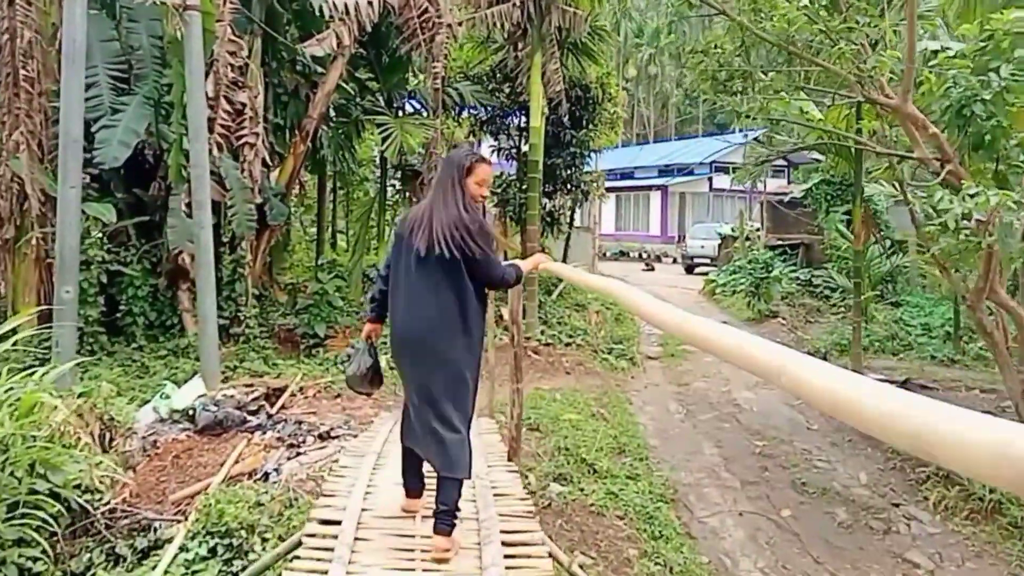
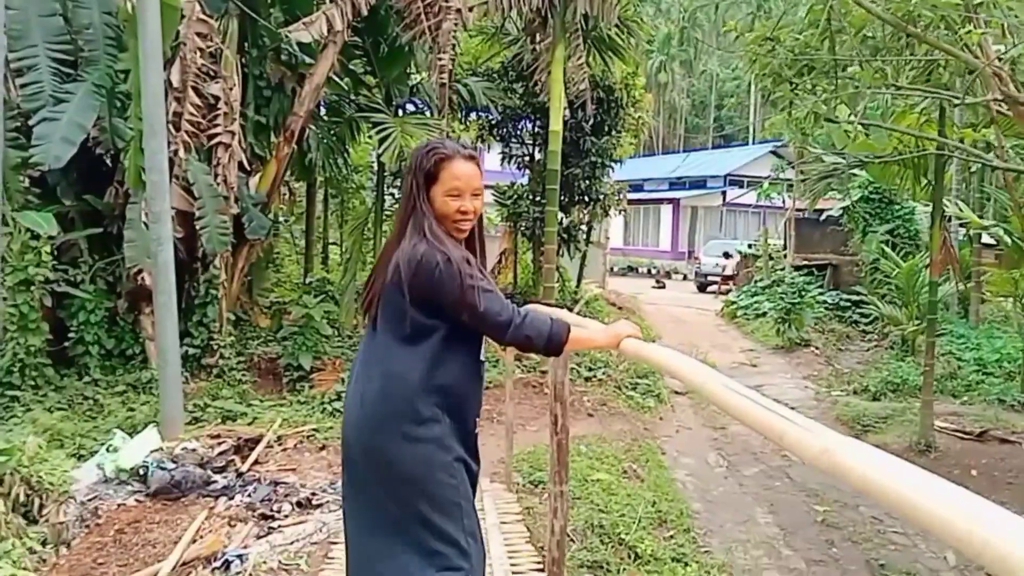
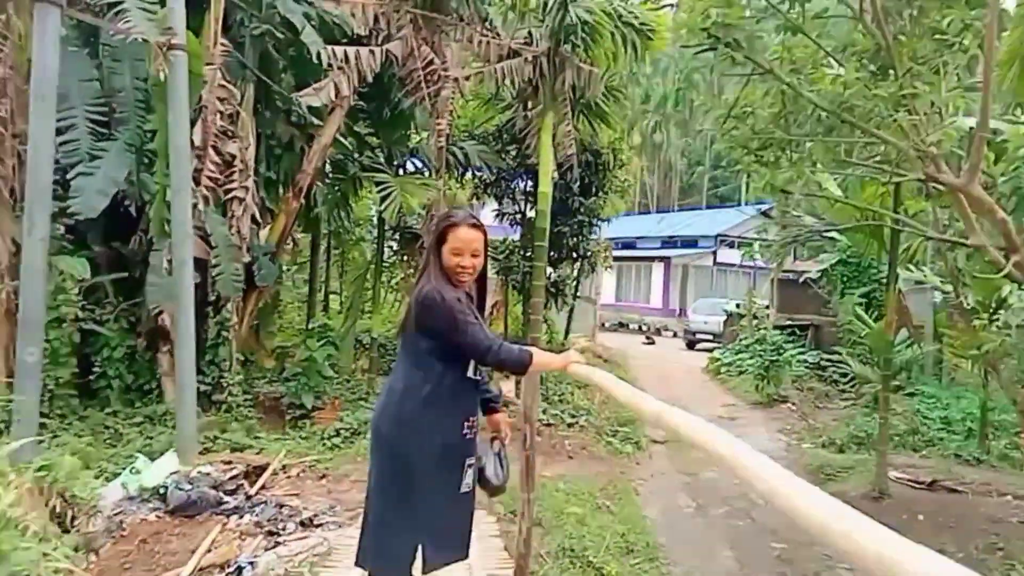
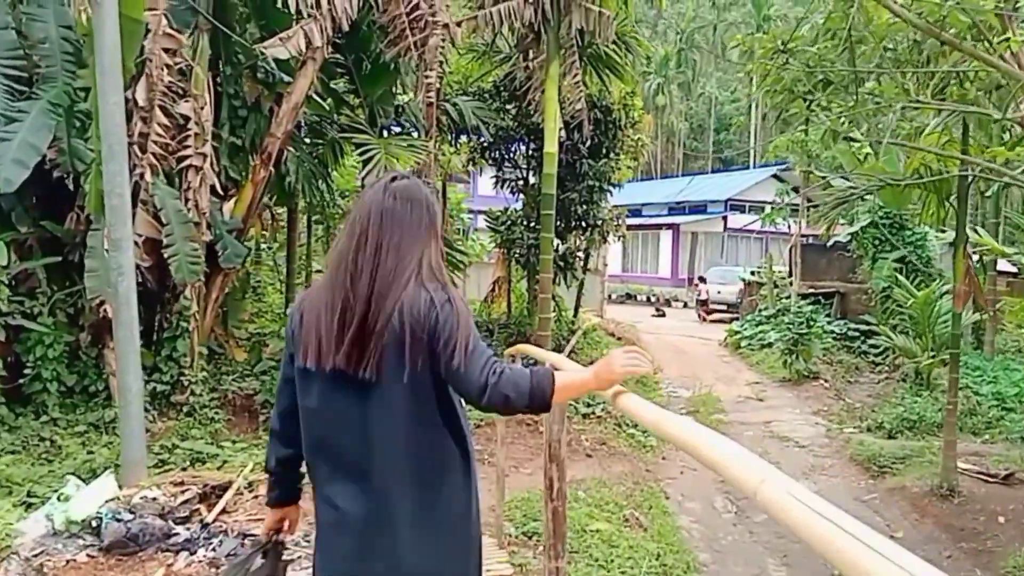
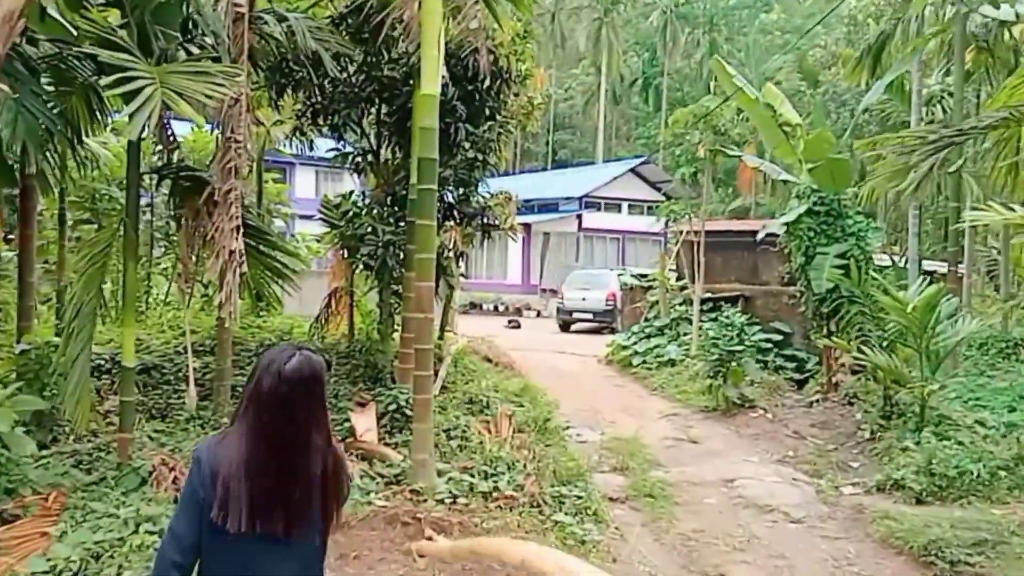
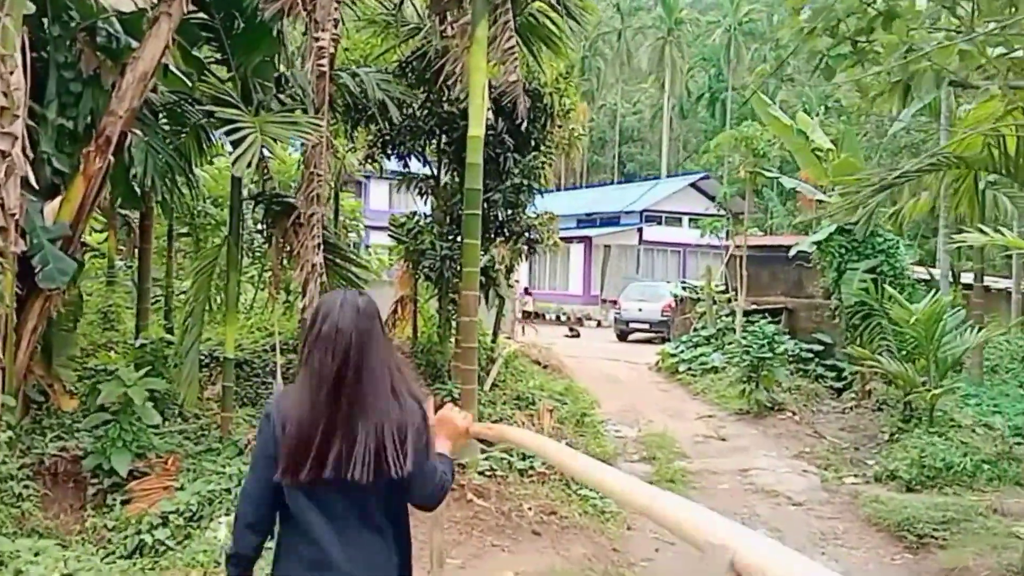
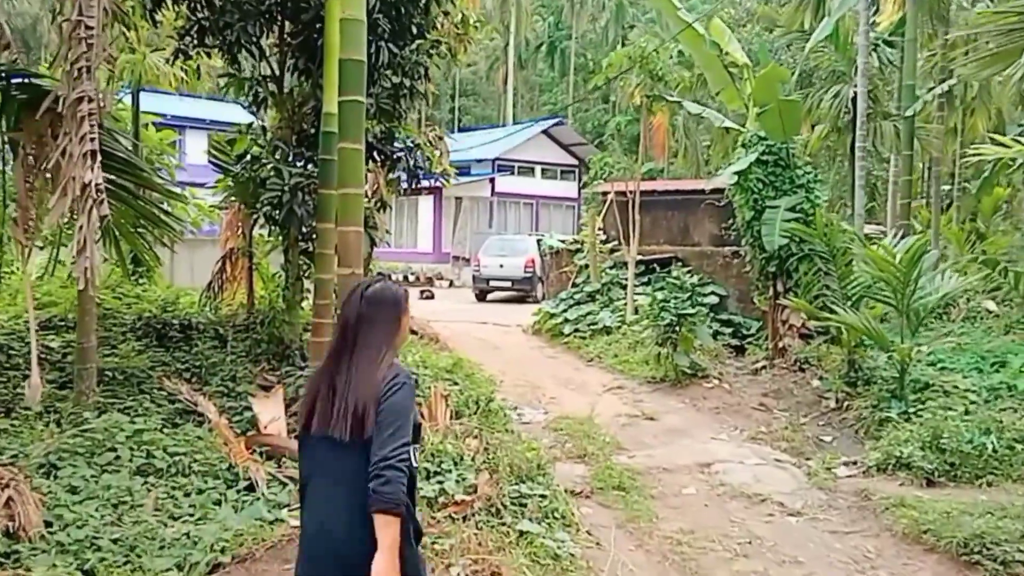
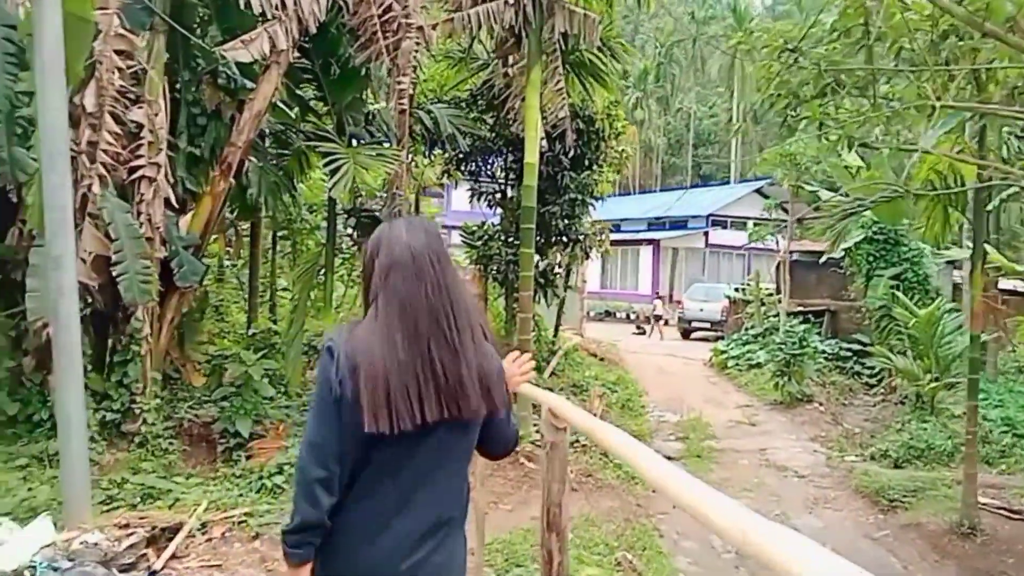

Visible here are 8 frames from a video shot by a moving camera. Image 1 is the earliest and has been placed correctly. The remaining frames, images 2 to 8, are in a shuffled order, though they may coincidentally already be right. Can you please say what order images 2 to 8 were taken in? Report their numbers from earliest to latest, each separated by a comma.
3, 2, 4, 8, 6, 5, 7
